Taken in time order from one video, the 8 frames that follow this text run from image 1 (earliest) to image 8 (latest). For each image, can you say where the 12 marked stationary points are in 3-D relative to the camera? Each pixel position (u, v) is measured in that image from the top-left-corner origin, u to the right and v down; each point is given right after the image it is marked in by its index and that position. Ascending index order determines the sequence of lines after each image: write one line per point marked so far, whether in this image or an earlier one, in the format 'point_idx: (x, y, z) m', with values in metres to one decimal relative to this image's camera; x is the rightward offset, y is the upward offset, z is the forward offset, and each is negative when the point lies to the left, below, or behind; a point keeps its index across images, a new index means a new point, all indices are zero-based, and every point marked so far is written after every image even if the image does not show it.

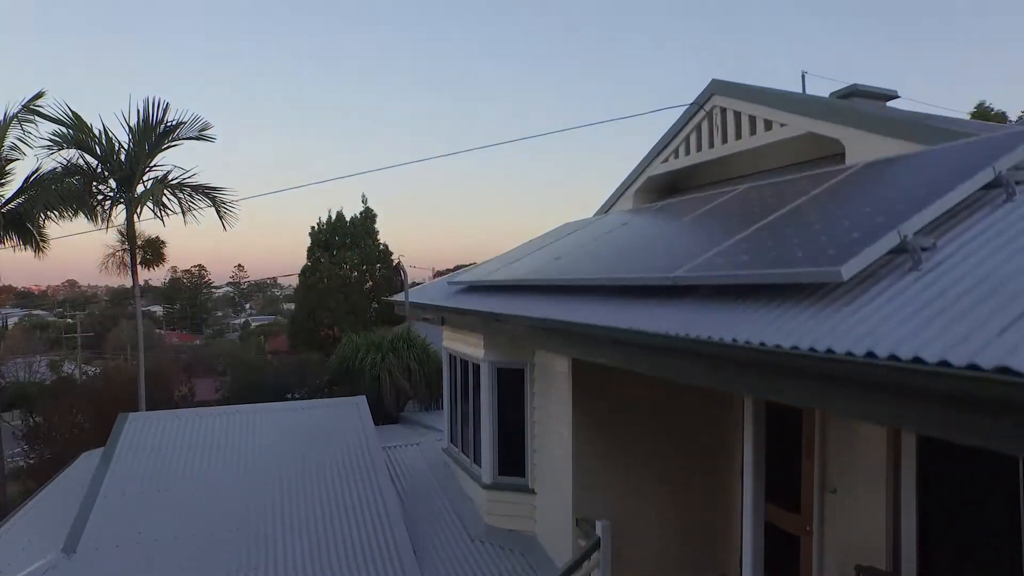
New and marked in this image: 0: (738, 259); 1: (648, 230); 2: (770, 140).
0: (+1.2, +0.1, +3.4) m
1: (+1.2, +0.5, +5.6) m
2: (+2.2, +1.3, +5.6) m
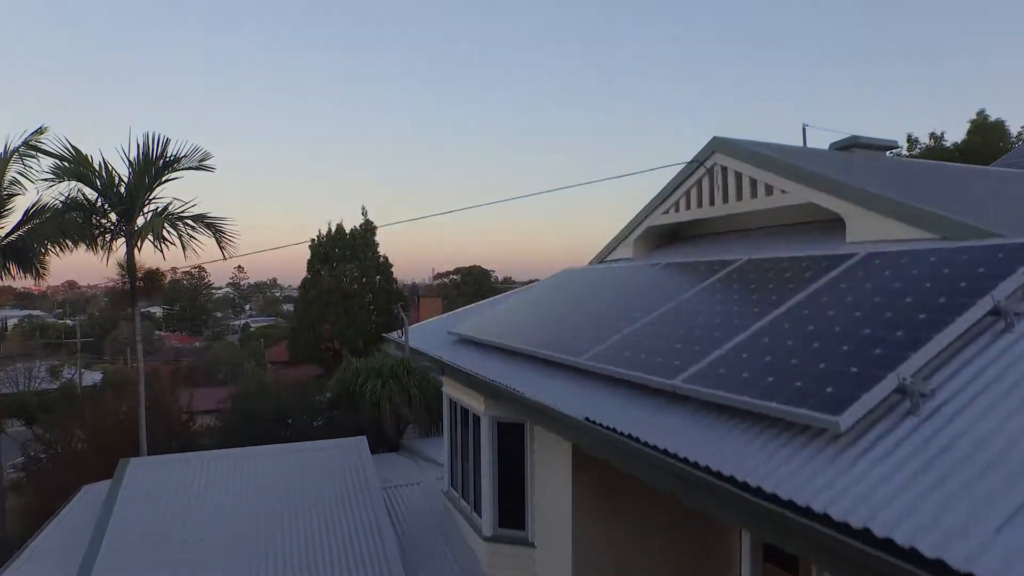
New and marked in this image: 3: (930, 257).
0: (+1.2, -0.4, +3.4) m
1: (+1.2, -0.1, +5.6) m
2: (+2.2, +0.7, +5.6) m
3: (+2.4, +0.2, +3.7) m
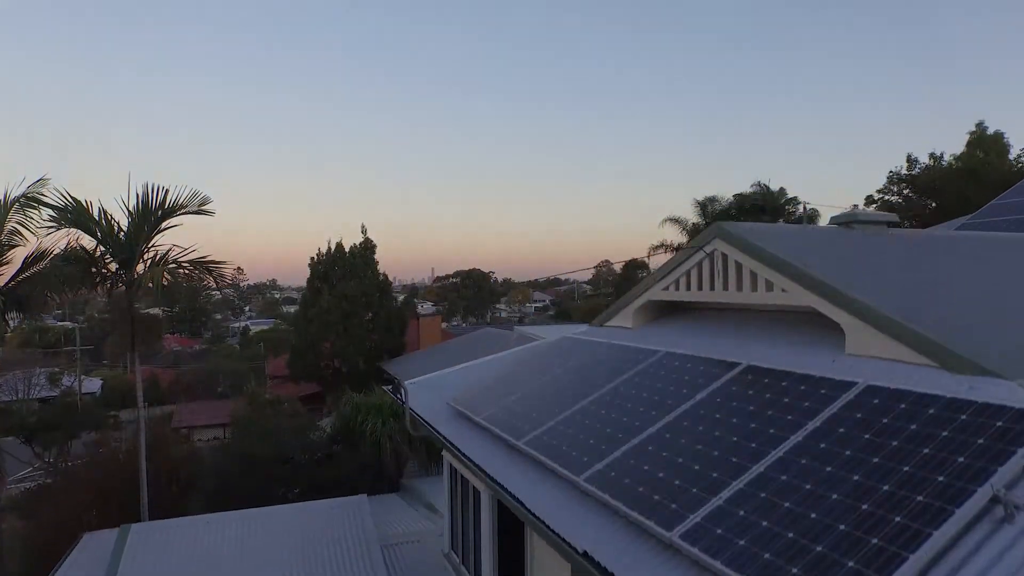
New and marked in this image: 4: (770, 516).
0: (+1.2, -1.3, +3.5) m
1: (+1.2, -0.9, +5.6) m
2: (+2.2, -0.1, +5.6) m
3: (+2.4, -0.7, +3.8) m
4: (+1.4, -1.2, +3.5) m
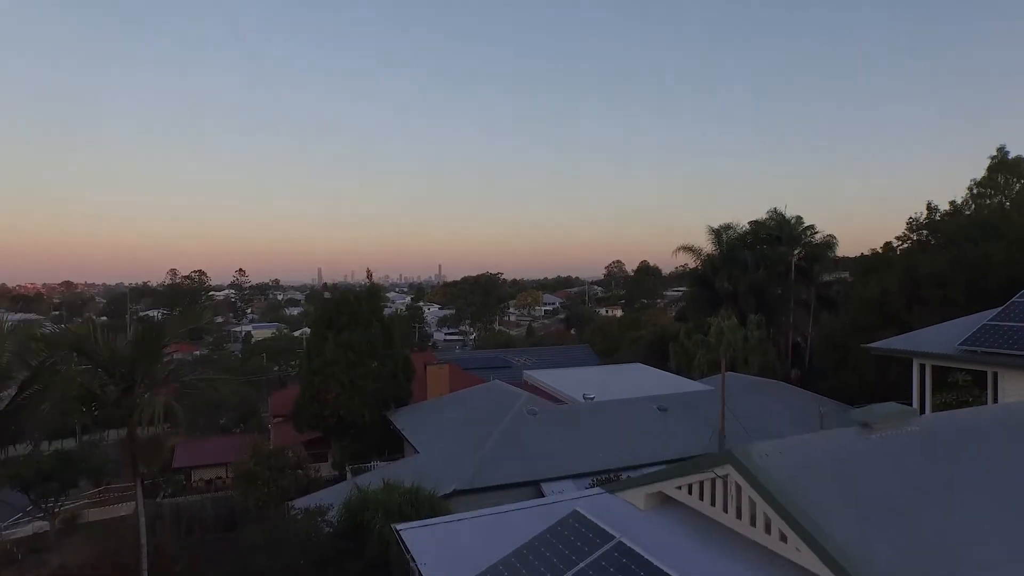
0: (+1.2, -3.5, +2.9) m
1: (+1.3, -2.9, +5.1) m
2: (+2.3, -2.2, +5.0) m
3: (+2.4, -2.9, +3.2) m
4: (+1.4, -3.4, +2.9) m
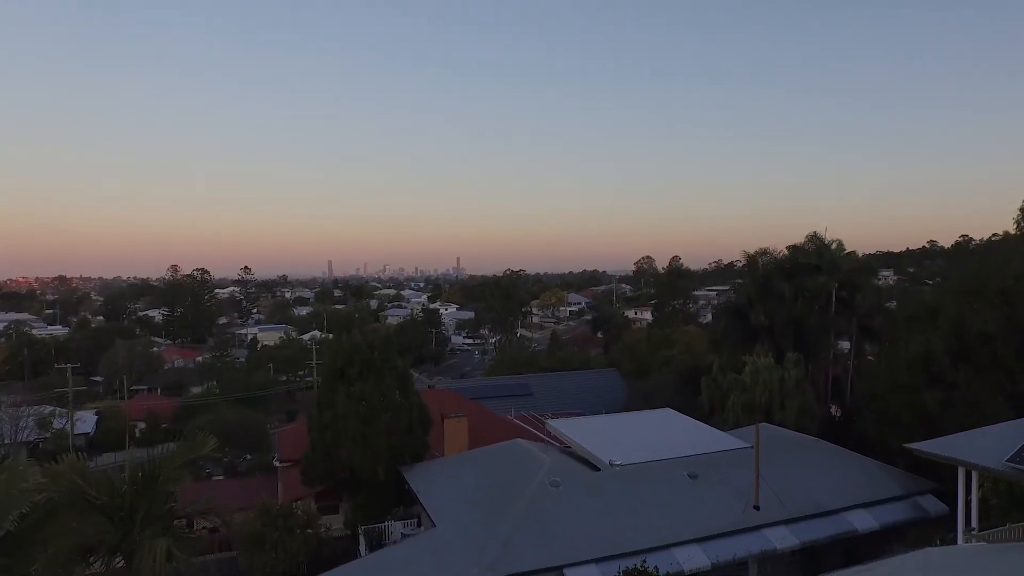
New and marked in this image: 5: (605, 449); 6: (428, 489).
0: (+1.9, -5.4, +1.0) m
1: (+2.0, -4.7, +3.0) m
2: (+3.0, -4.0, +2.9) m
3: (+3.1, -4.8, +1.1) m
4: (+2.1, -5.3, +1.0) m
5: (+2.1, -4.0, +16.3) m
6: (-1.8, -4.5, +15.0) m
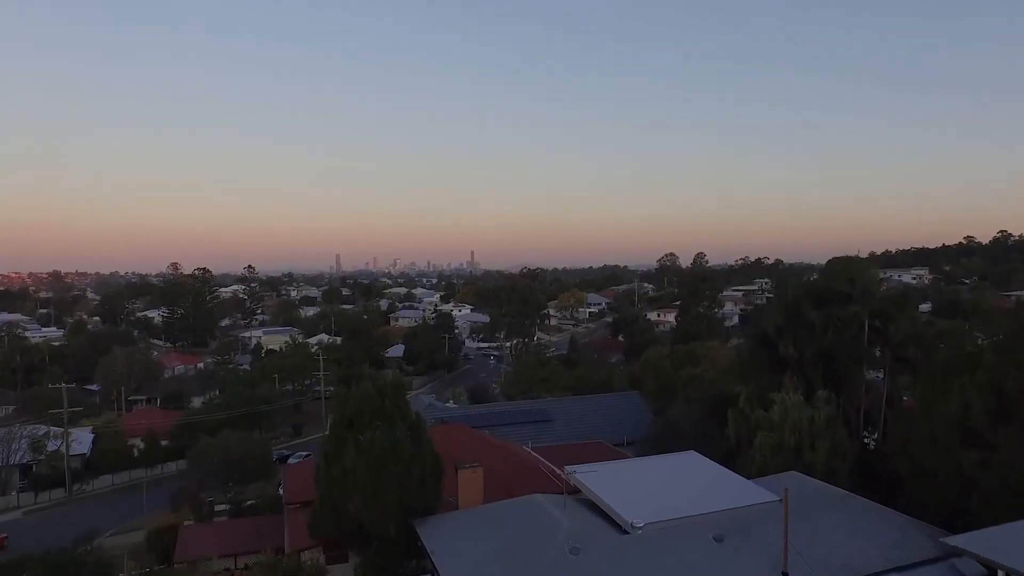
0: (+2.3, -7.0, -0.3) m
1: (+2.4, -6.2, +1.7) m
2: (+3.5, -5.5, +1.6) m
3: (+3.6, -6.4, -0.2) m
4: (+2.5, -7.0, -0.3) m
5: (+2.7, -4.9, +14.9) m
6: (-1.3, -5.4, +13.7) m
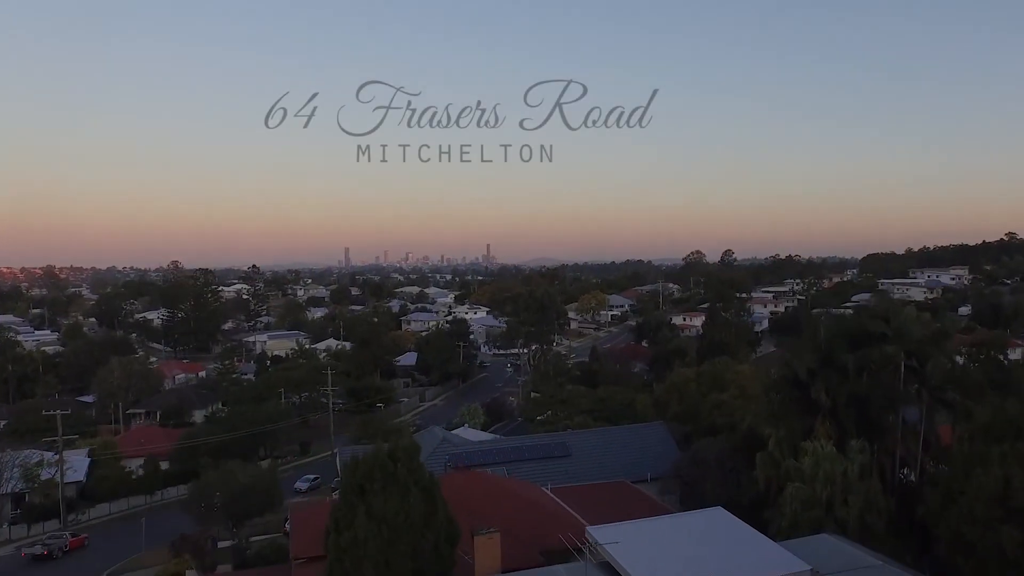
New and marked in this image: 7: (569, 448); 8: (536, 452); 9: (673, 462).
0: (+2.7, -9.1, -1.5) m
1: (+2.8, -8.1, +0.5) m
2: (+3.9, -7.5, +0.3) m
3: (+4.0, -8.5, -1.4) m
4: (+2.9, -9.0, -1.5) m
5: (+3.3, -5.9, +13.6) m
6: (-0.7, -6.4, +12.4) m
7: (+1.8, -4.7, +19.3) m
8: (+0.7, -4.7, +18.8) m
9: (+4.9, -5.2, +19.6) m
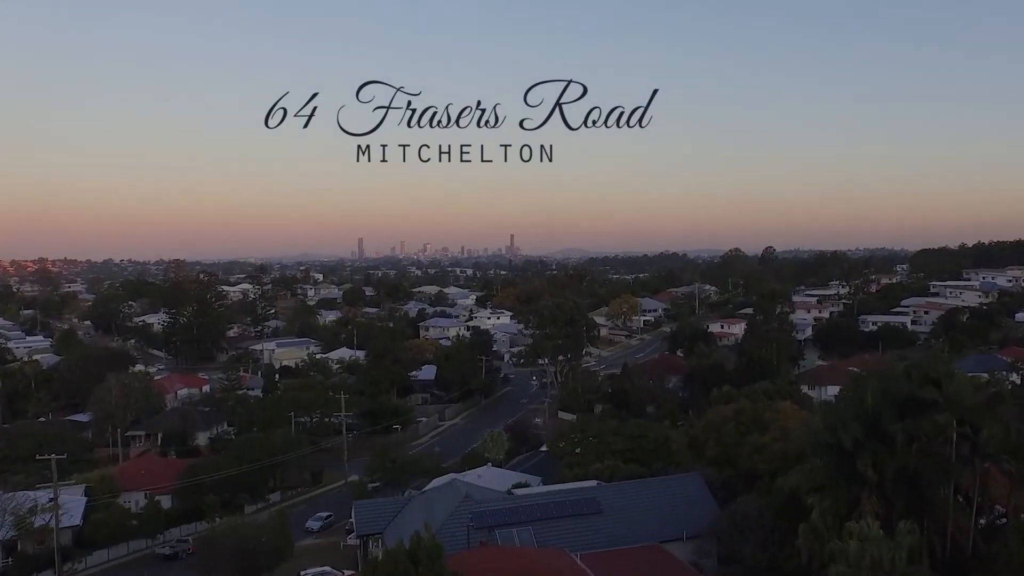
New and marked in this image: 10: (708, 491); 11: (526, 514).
0: (+3.1, -12.3, -2.5) m
1: (+3.3, -11.1, -0.6) m
2: (+4.4, -10.5, -0.9) m
3: (+4.4, -11.7, -2.5) m
4: (+3.3, -12.2, -2.5) m
5: (+4.0, -7.6, +12.1) m
6: (0.0, -8.1, +11.1) m
7: (+2.6, -5.7, +17.7) m
8: (+1.5, -5.8, +17.3) m
9: (+5.7, -6.3, +18.0) m
10: (+5.9, -5.8, +18.8) m
11: (+0.5, -5.8, +16.8) m
